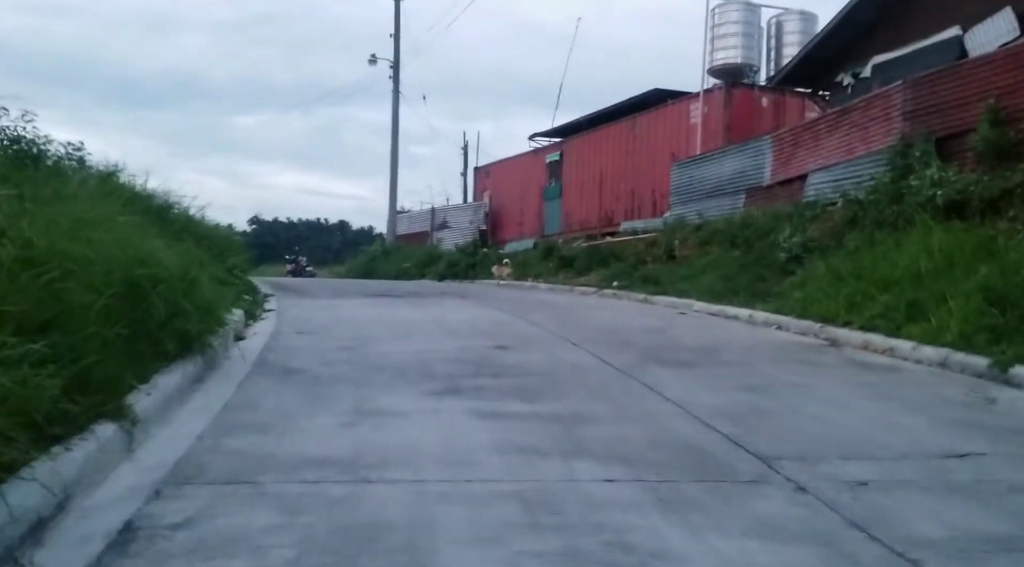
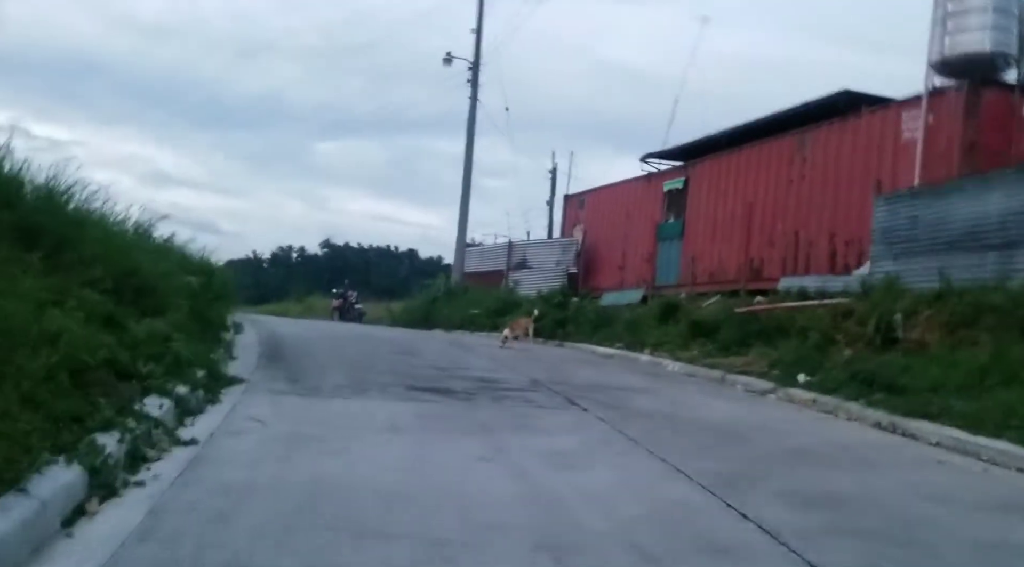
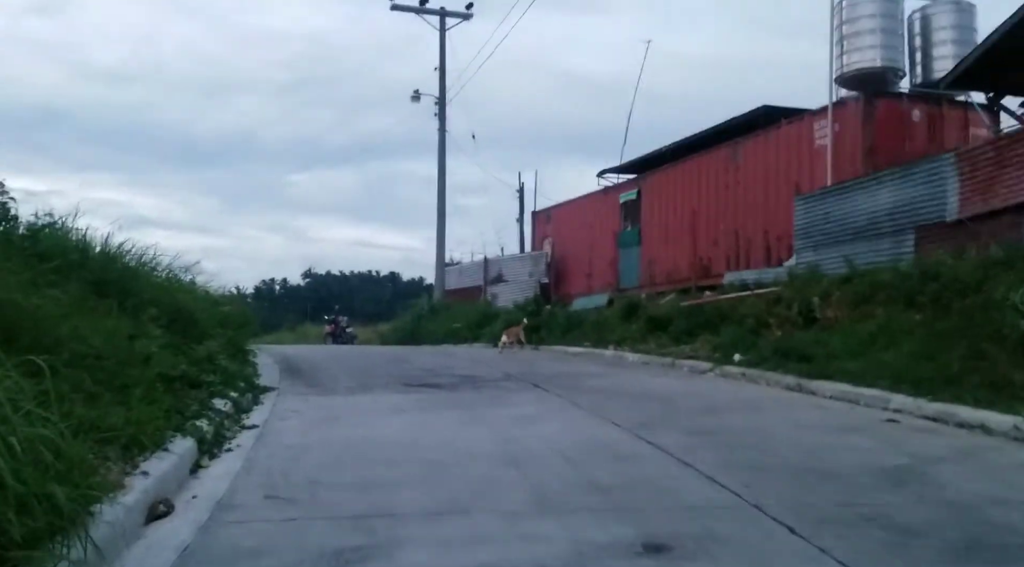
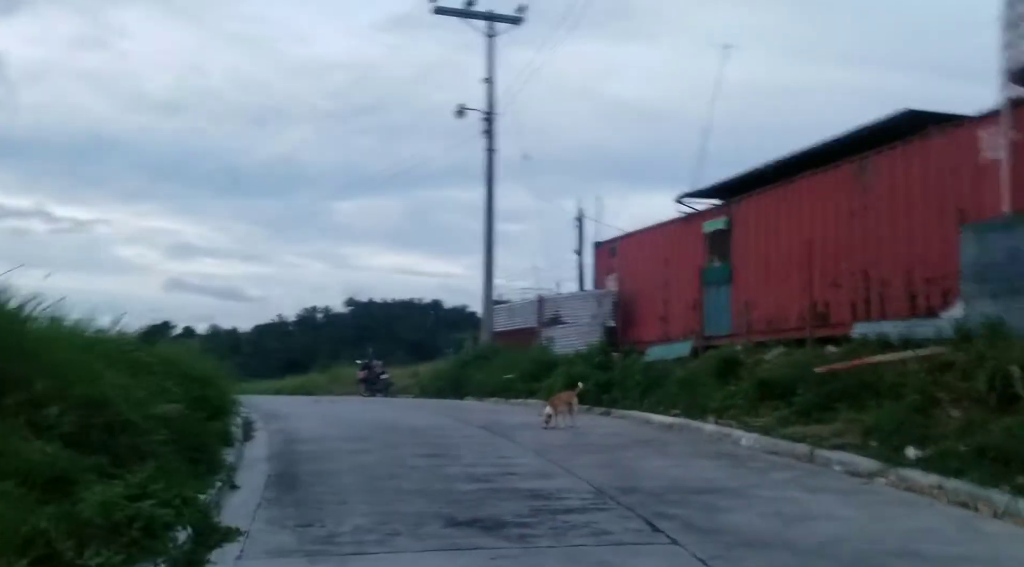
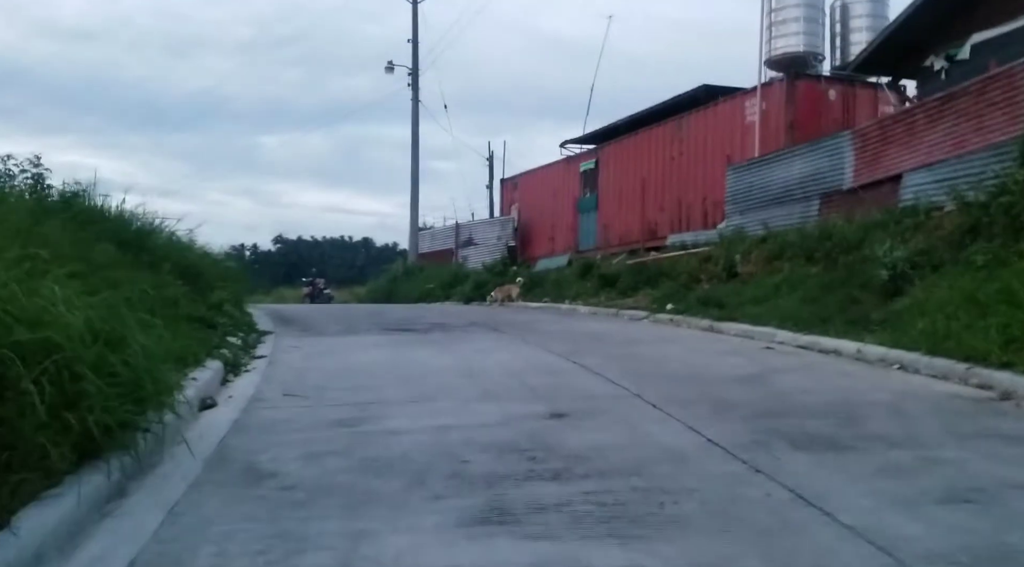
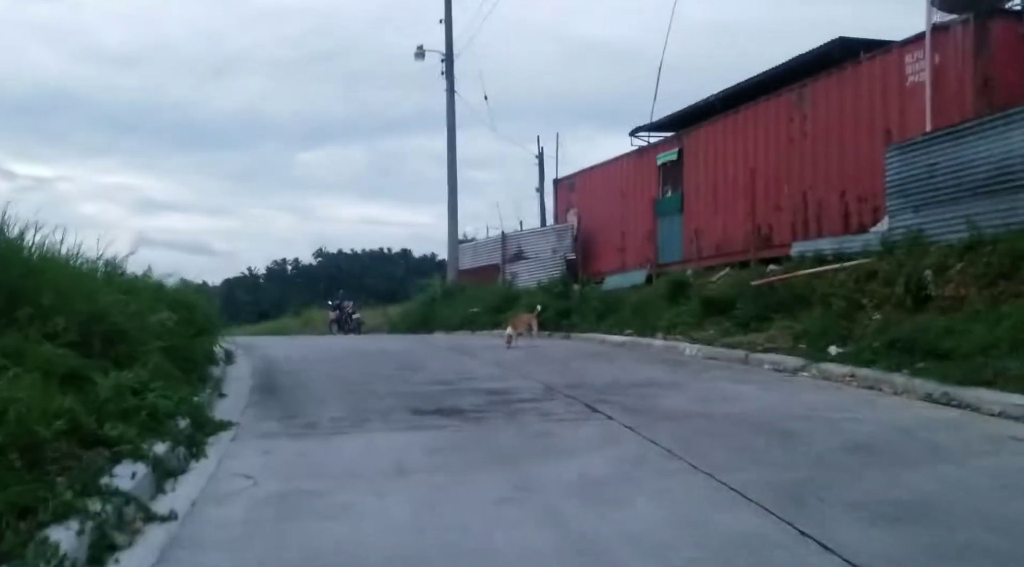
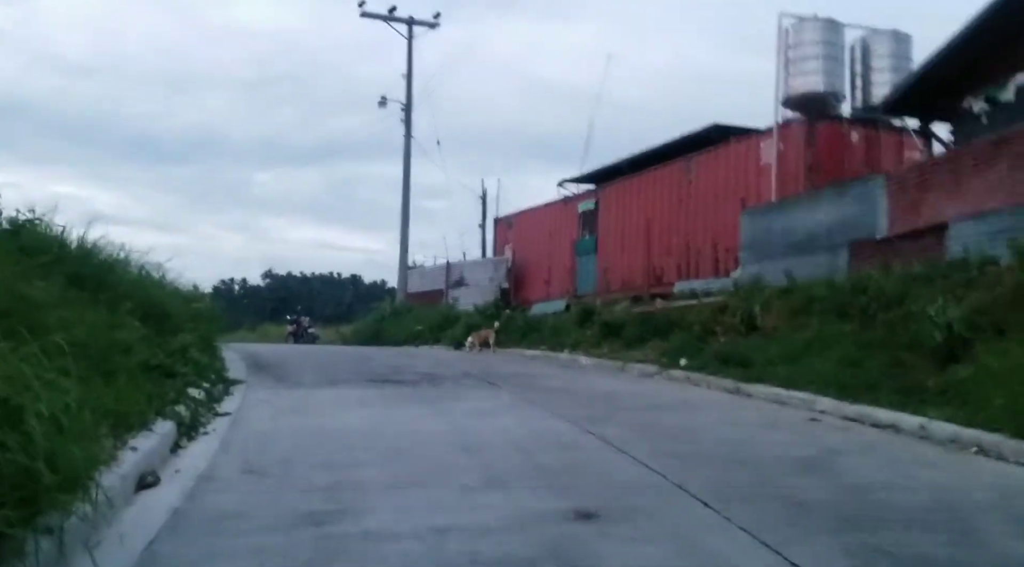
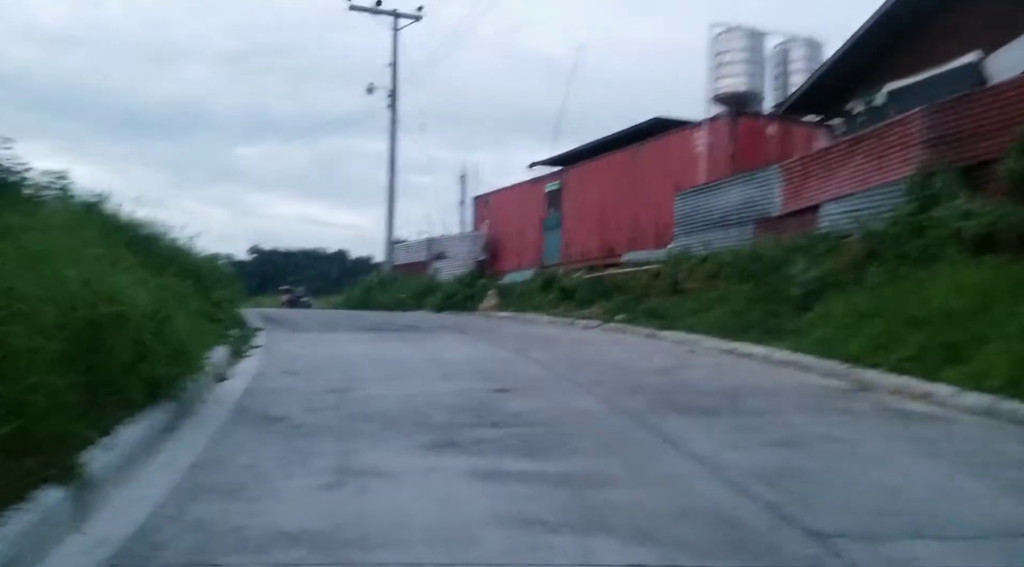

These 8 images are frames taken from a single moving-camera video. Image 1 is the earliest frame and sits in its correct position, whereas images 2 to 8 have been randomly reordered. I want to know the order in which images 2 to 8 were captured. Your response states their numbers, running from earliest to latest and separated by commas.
8, 5, 7, 3, 2, 6, 4
